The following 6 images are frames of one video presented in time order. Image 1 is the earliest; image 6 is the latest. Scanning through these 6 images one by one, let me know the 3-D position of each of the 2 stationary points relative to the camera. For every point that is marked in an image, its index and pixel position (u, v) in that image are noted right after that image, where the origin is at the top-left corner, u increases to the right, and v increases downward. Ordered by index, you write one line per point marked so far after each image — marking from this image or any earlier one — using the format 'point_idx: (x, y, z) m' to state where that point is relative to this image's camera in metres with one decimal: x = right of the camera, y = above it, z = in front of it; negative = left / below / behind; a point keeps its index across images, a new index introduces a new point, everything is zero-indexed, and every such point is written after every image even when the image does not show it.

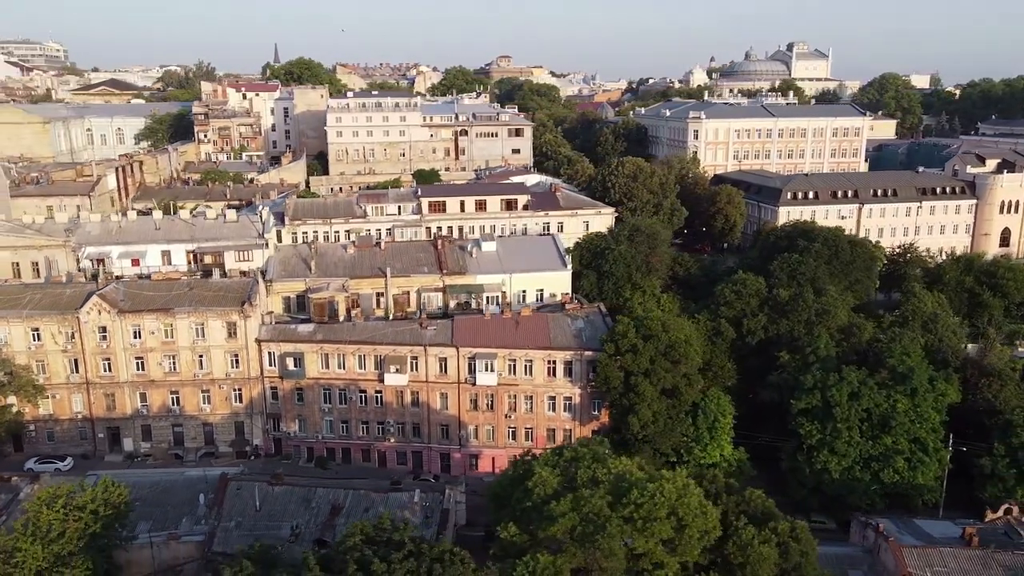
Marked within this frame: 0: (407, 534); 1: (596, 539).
0: (-2.5, -5.9, +19.7) m
1: (+2.0, -6.0, +19.6) m
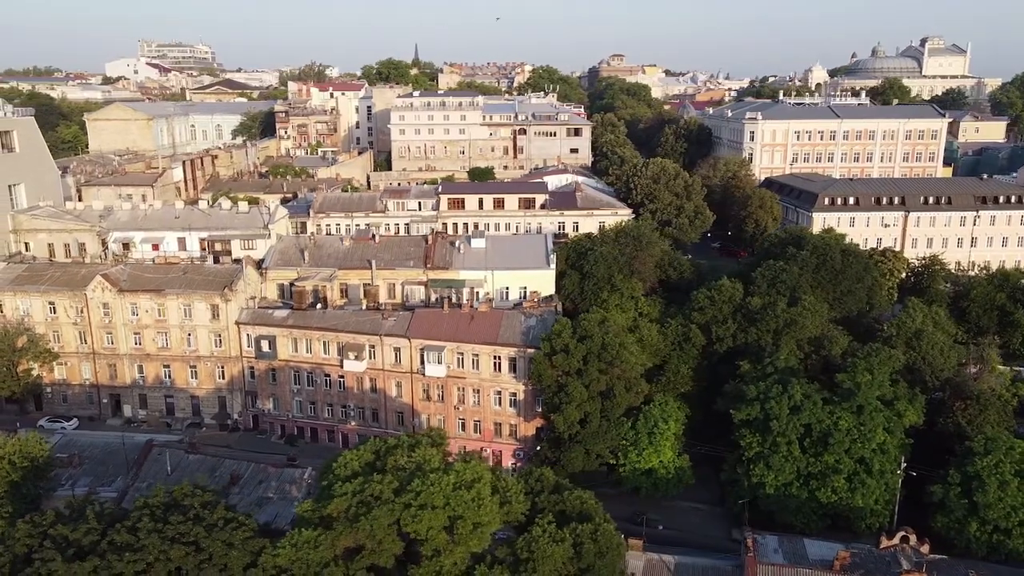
0: (-8.1, -5.6, +21.6) m
1: (-3.7, -5.9, +20.8) m
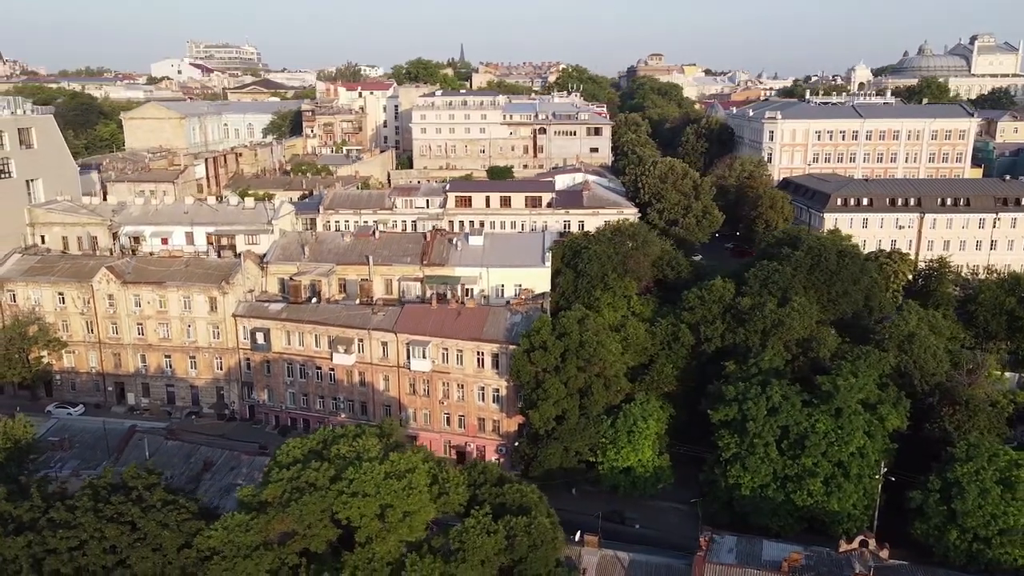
0: (-9.9, -5.3, +22.4) m
1: (-5.6, -5.6, +21.3) m
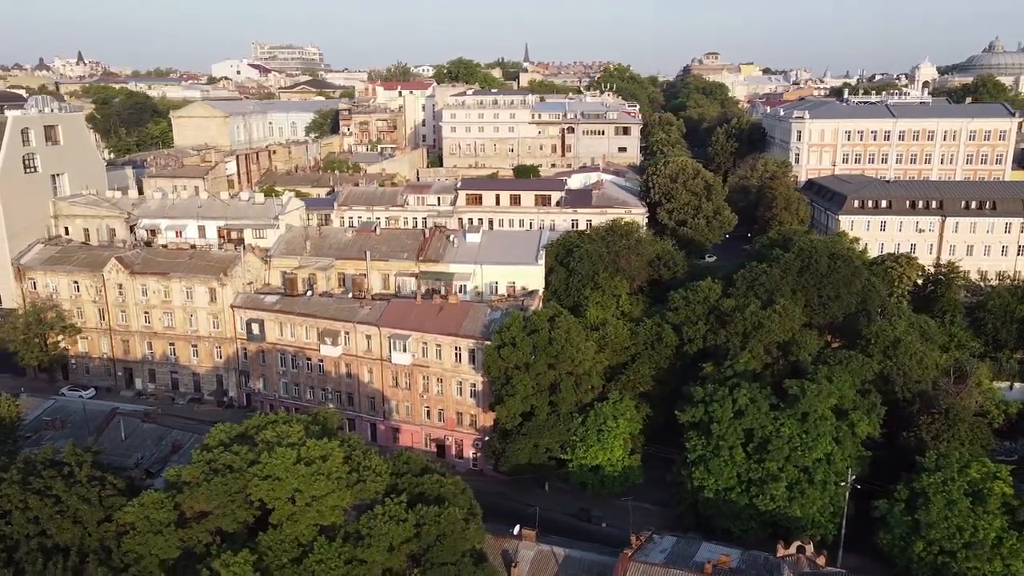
0: (-12.4, -5.0, +23.7) m
1: (-8.2, -5.4, +22.3) m
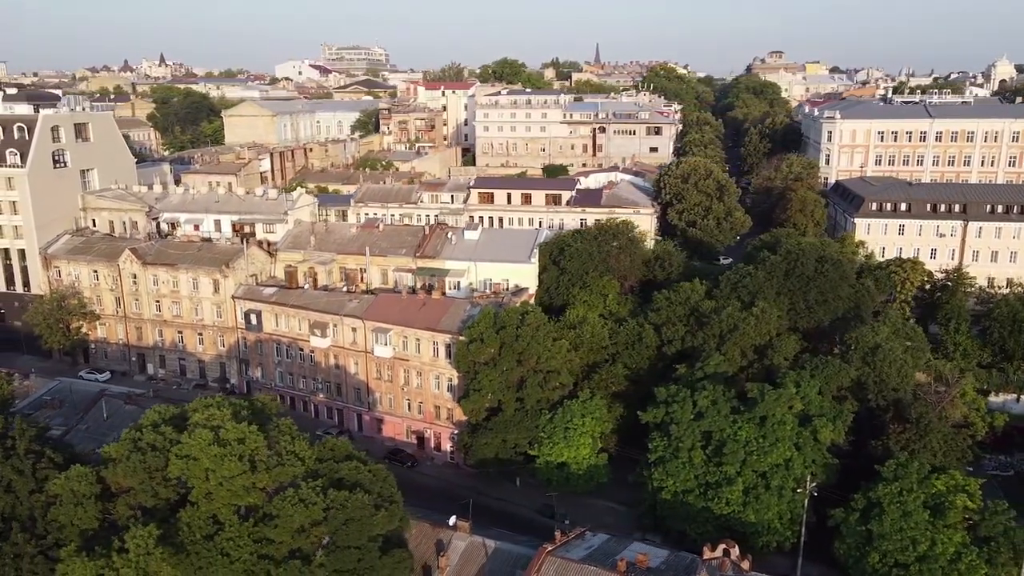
0: (-15.0, -4.5, +25.4) m
1: (-10.9, -5.0, +23.6) m
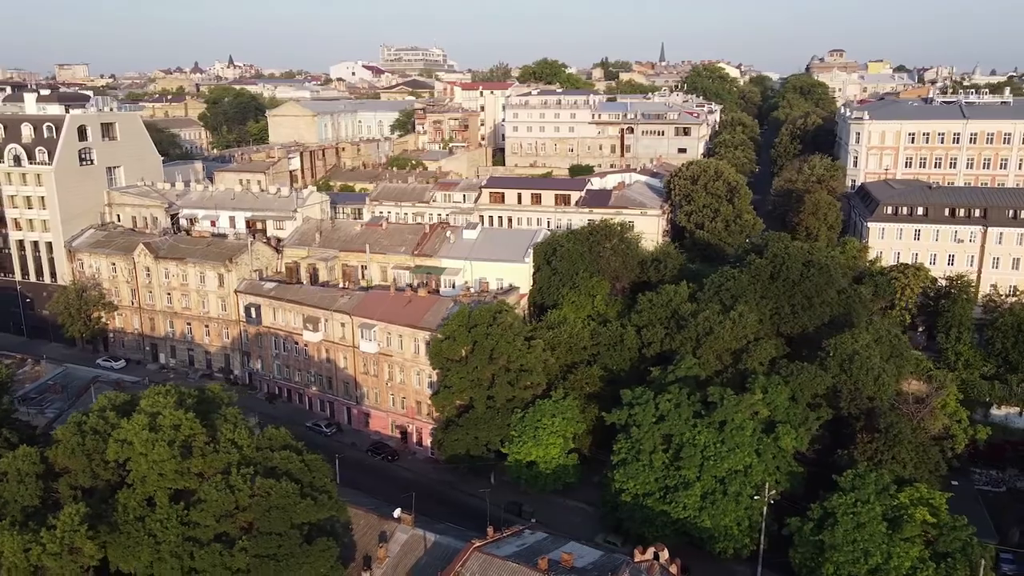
0: (-17.2, -4.2, +27.0) m
1: (-13.3, -4.7, +24.9) m
